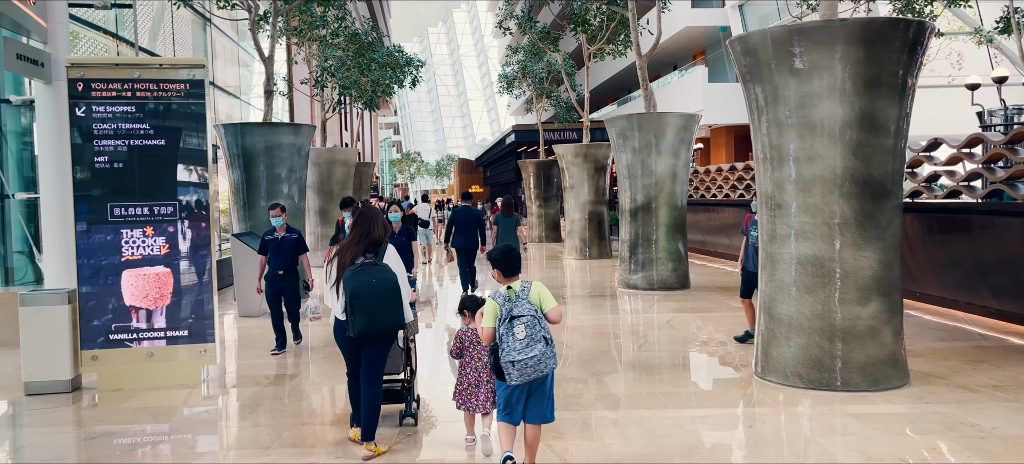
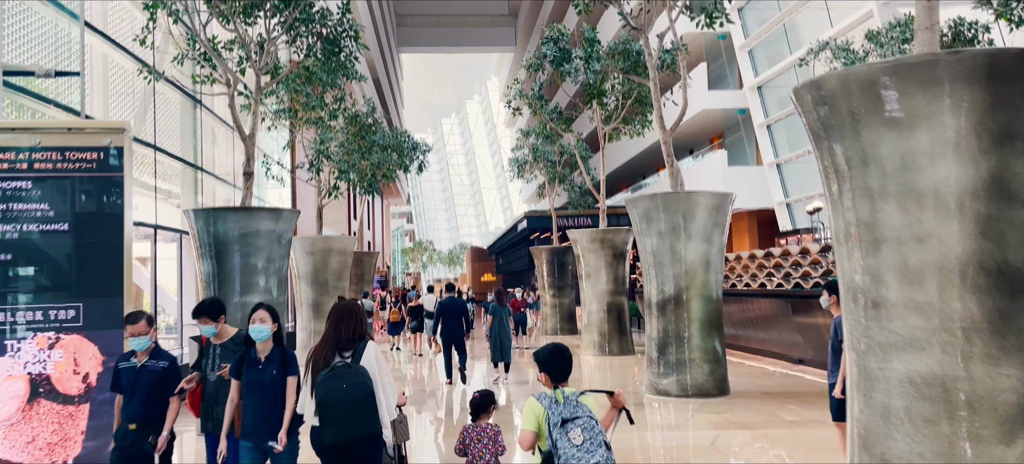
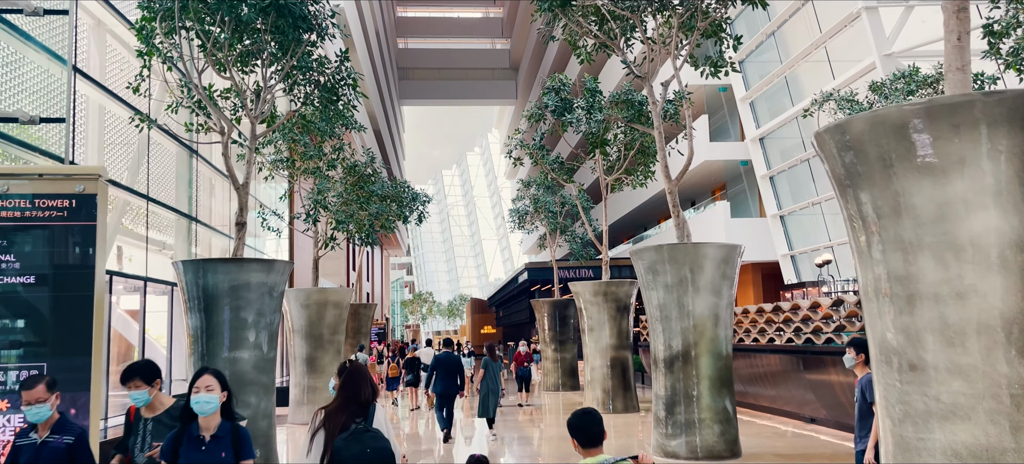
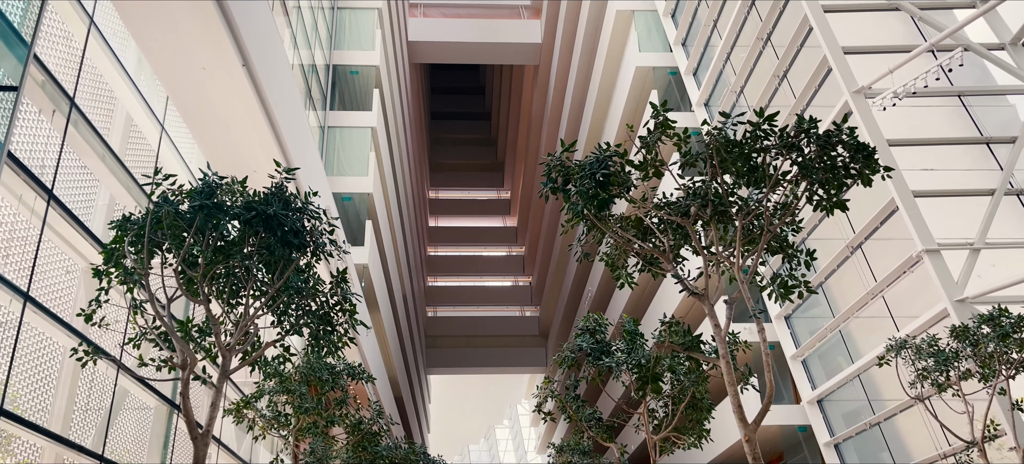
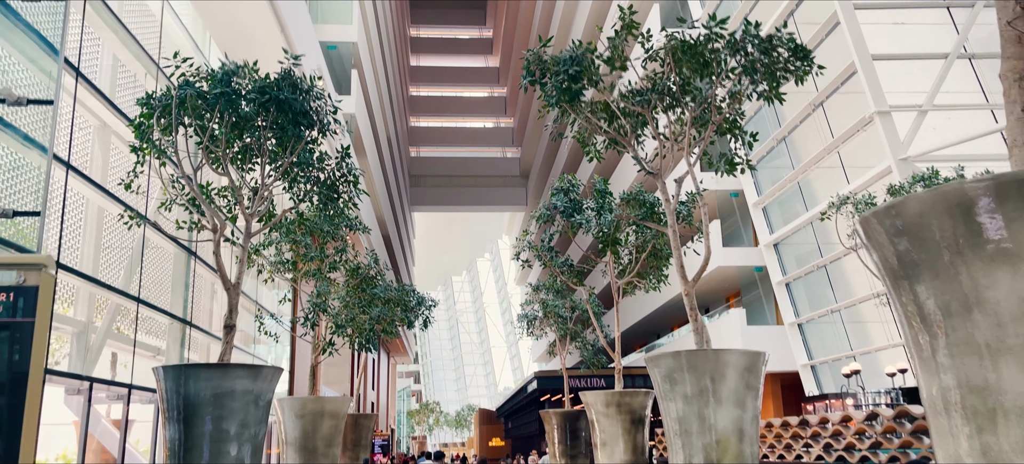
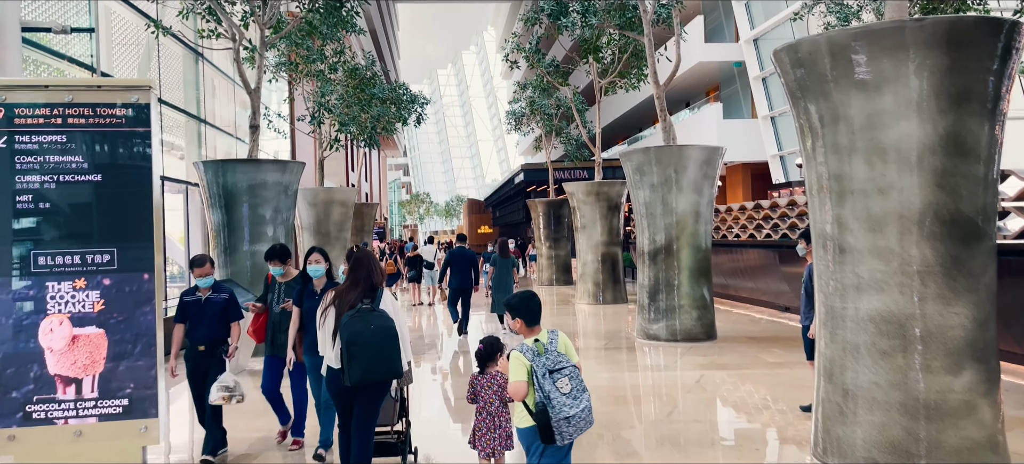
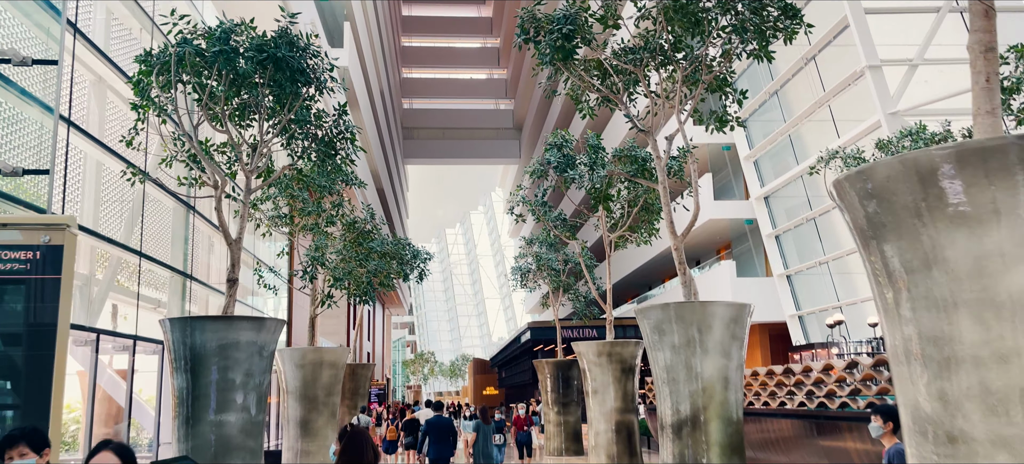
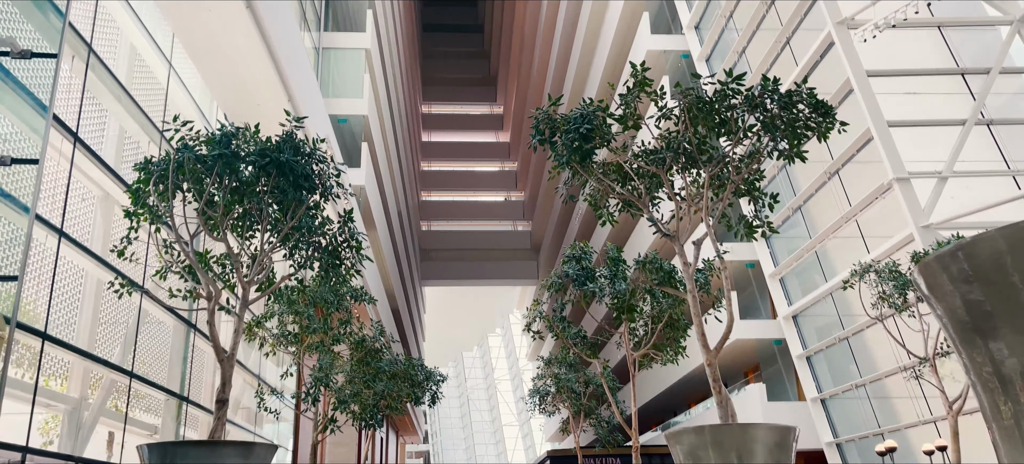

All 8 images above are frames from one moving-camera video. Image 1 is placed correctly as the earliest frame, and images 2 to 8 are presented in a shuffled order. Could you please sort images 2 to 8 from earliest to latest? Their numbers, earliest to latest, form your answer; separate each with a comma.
6, 2, 3, 7, 5, 8, 4
